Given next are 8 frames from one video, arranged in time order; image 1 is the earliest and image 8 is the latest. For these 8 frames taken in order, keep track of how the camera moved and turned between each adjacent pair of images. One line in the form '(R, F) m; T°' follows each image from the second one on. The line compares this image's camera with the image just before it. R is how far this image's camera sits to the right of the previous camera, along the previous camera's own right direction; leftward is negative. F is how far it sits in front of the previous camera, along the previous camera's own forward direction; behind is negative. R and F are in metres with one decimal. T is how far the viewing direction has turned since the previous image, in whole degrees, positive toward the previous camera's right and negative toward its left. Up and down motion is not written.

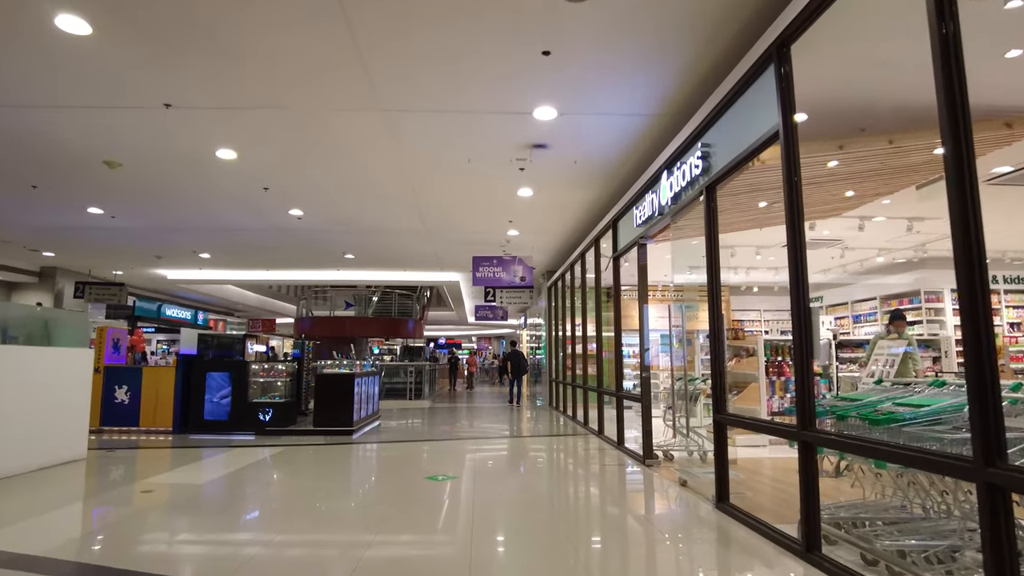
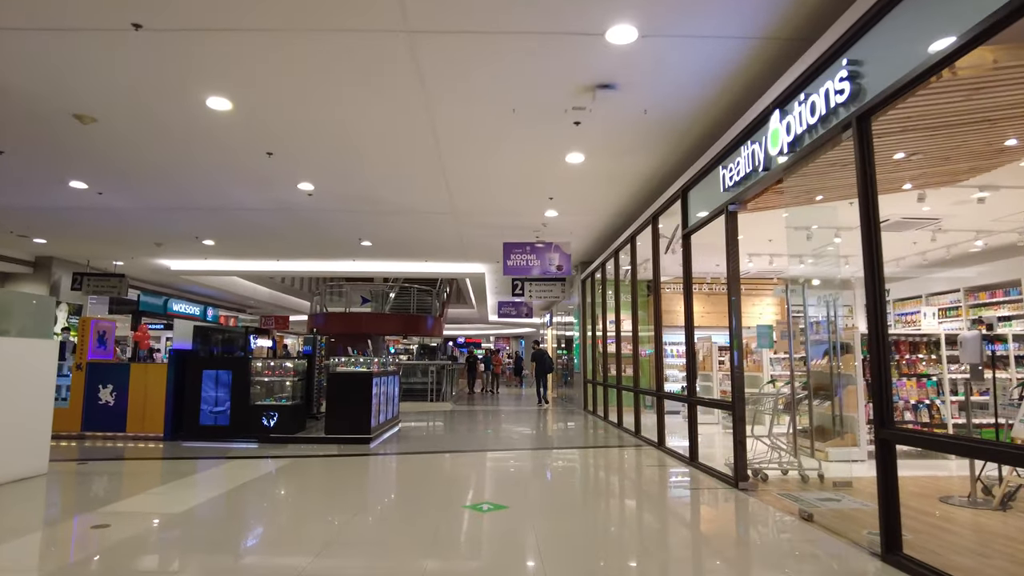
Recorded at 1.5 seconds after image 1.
(-0.3, +1.0) m; -1°
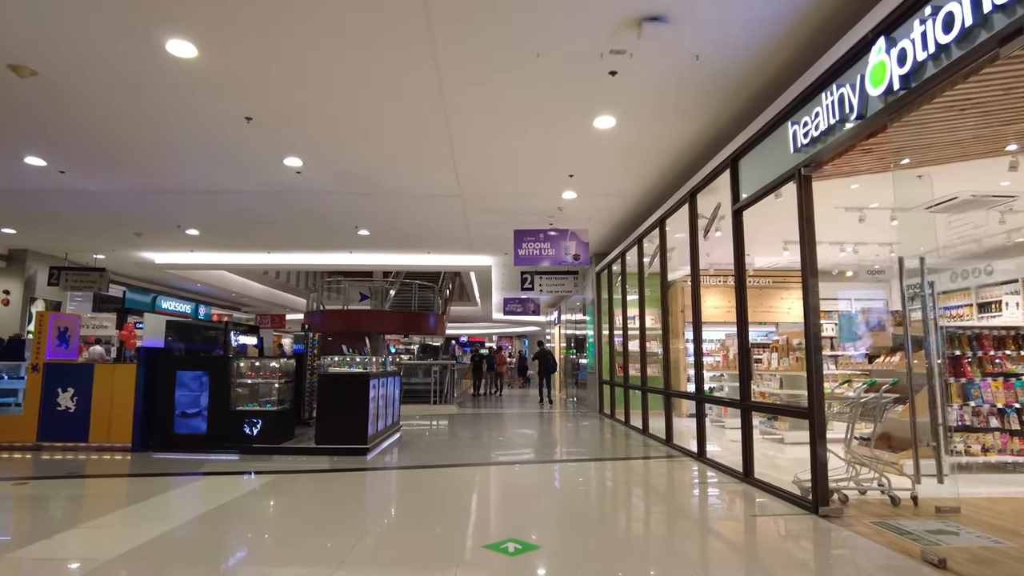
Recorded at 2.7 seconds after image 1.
(-0.1, +0.8) m; 0°
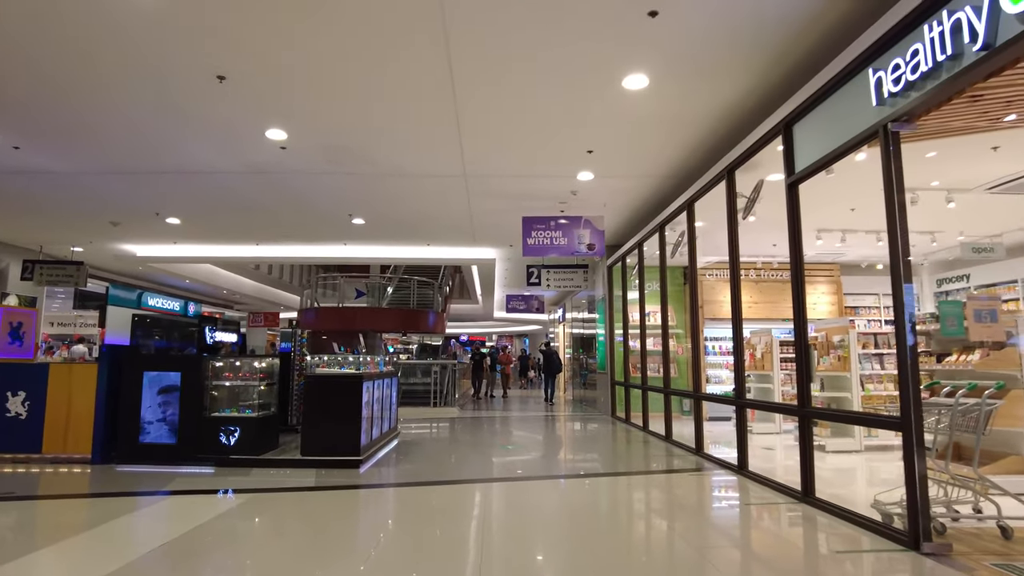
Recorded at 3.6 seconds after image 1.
(-0.1, +0.7) m; 0°
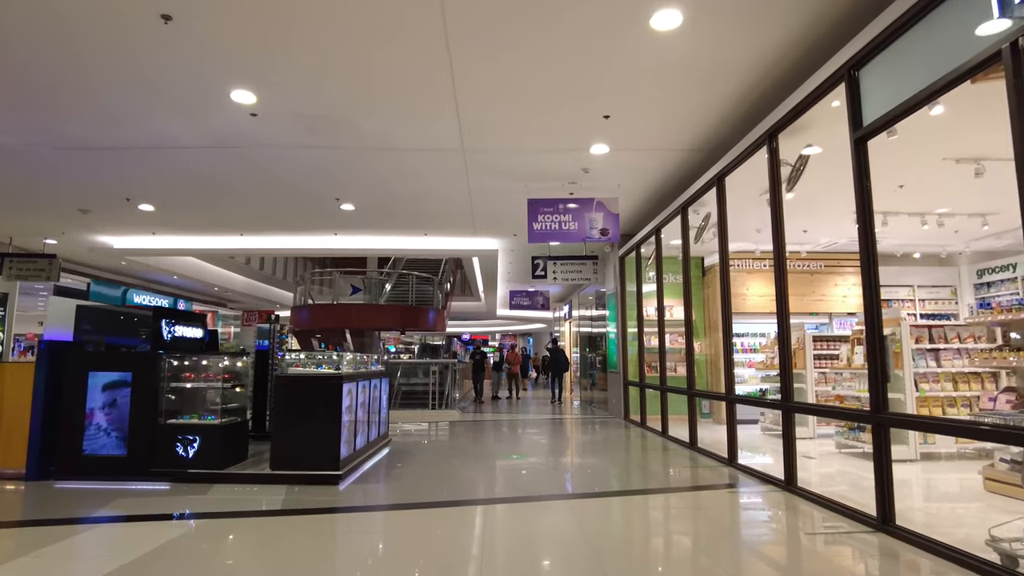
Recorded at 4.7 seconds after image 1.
(0.0, +0.7) m; 0°
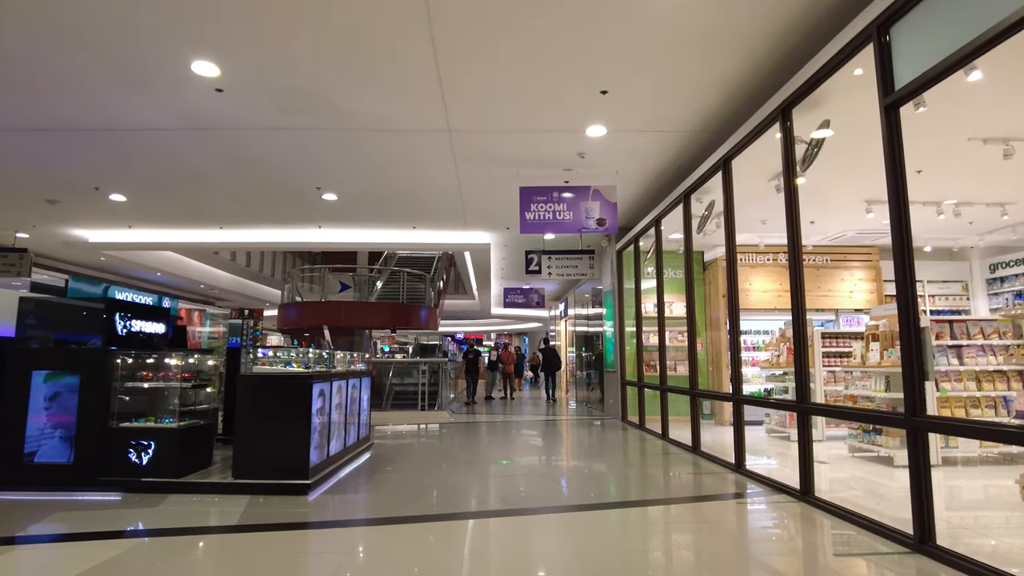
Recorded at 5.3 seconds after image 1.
(0.0, +0.4) m; 0°
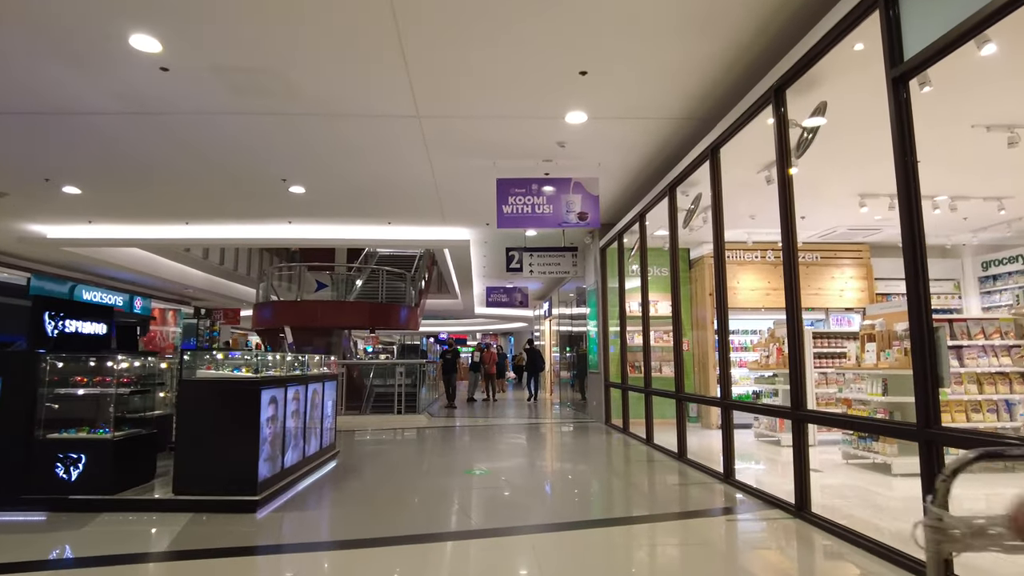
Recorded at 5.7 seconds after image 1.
(+0.1, +0.3) m; +1°
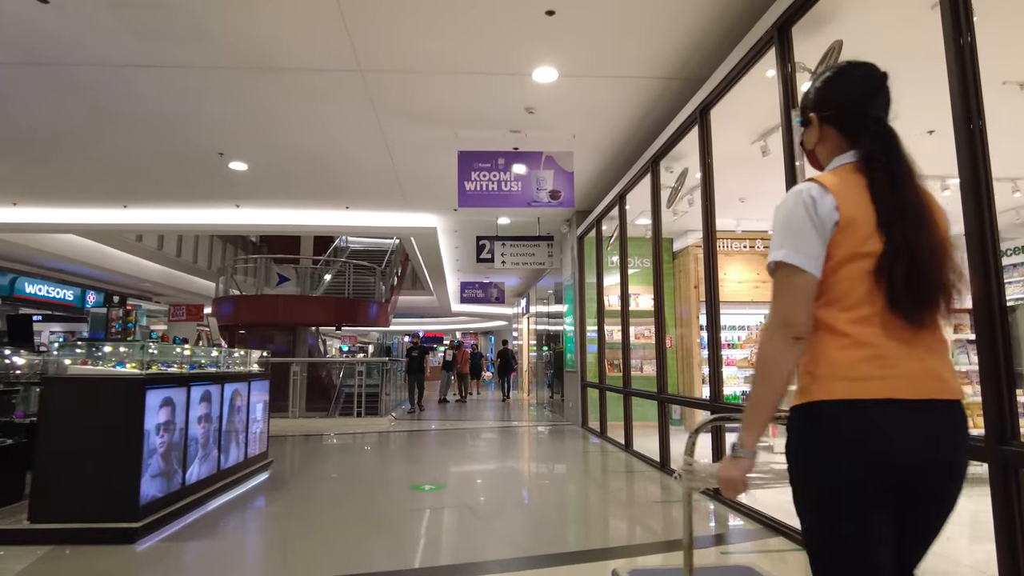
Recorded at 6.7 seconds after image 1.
(+0.2, +0.6) m; +1°
